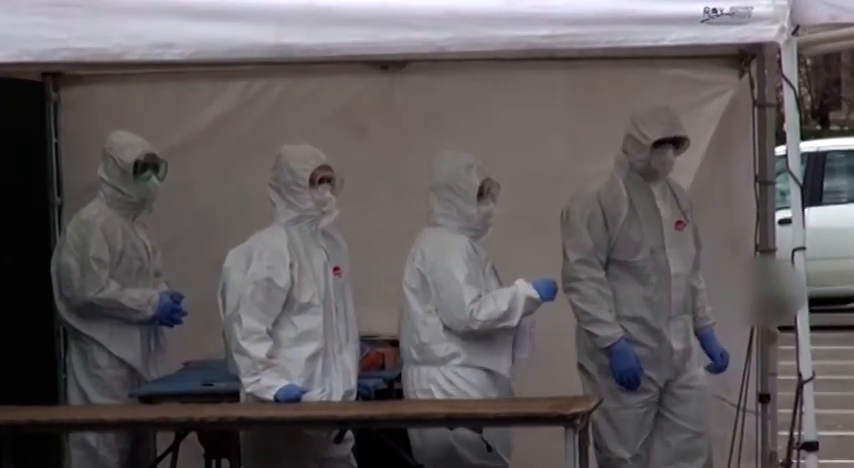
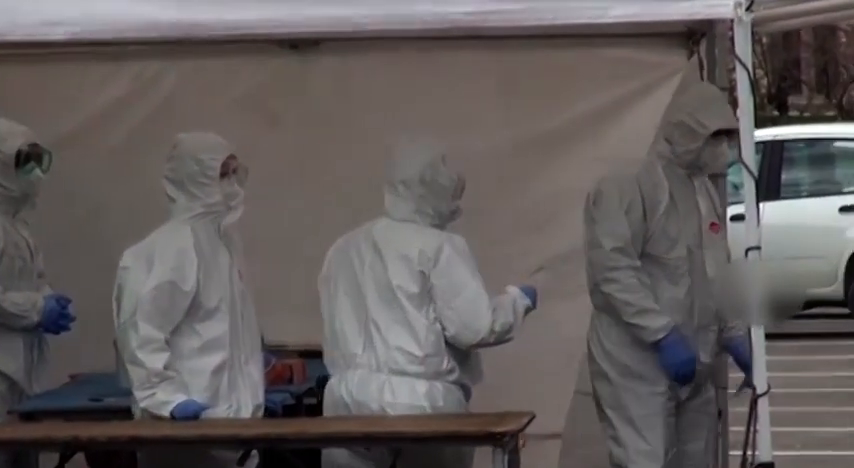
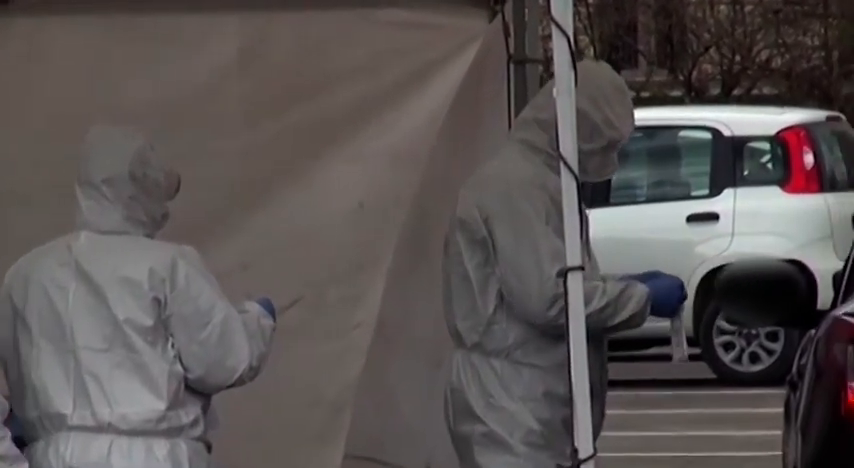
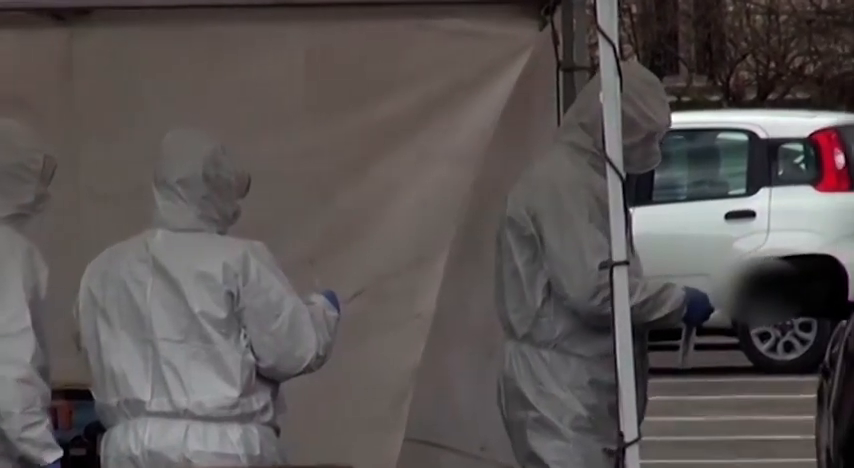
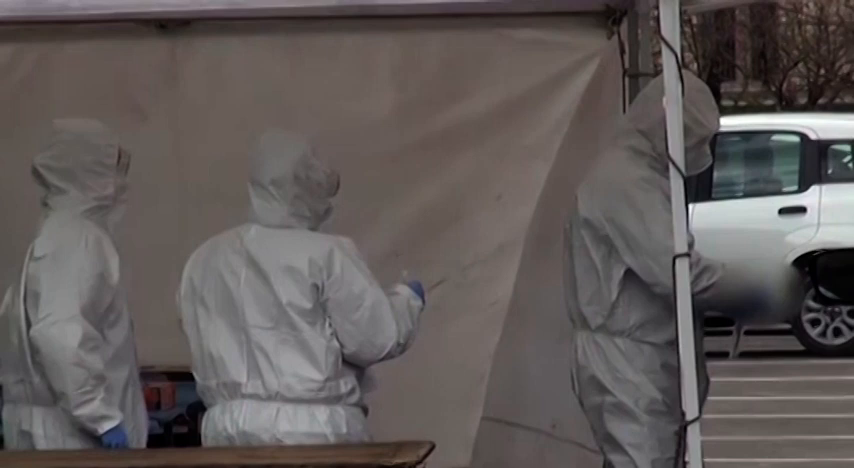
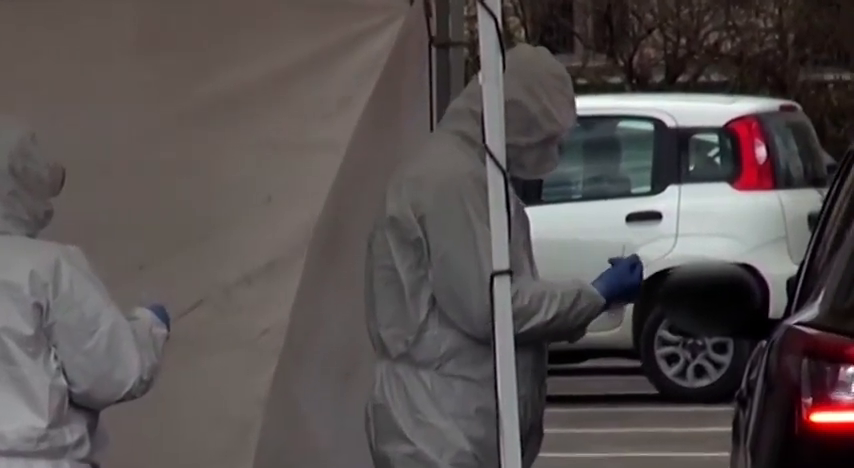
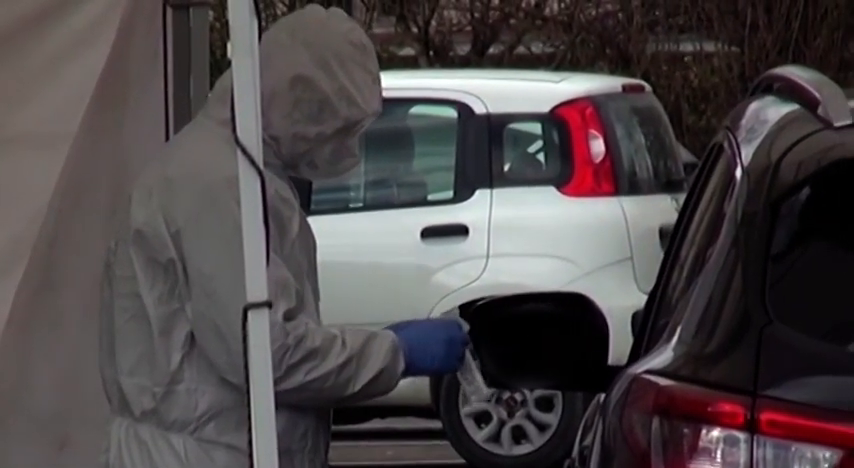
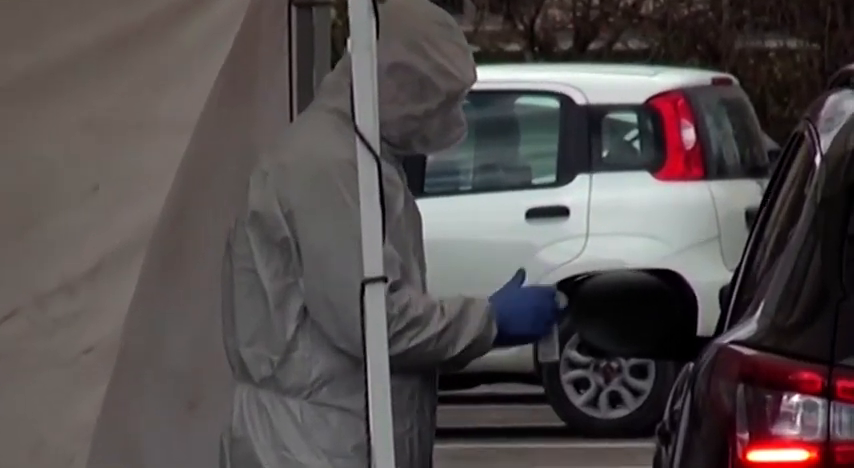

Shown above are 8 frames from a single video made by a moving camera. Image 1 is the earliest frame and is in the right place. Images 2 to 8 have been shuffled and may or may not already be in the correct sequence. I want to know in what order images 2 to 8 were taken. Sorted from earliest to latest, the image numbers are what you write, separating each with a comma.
2, 5, 4, 3, 6, 8, 7
